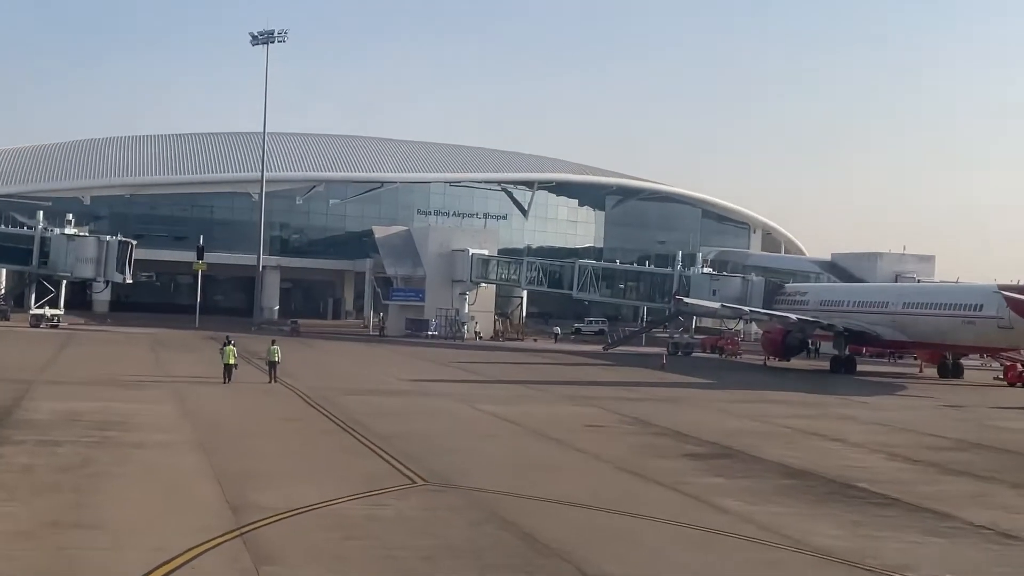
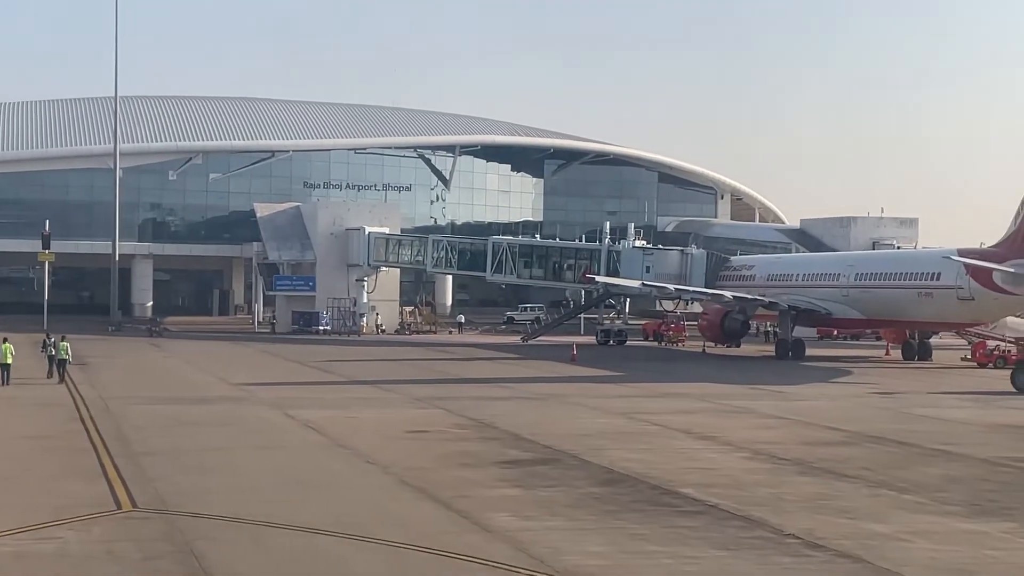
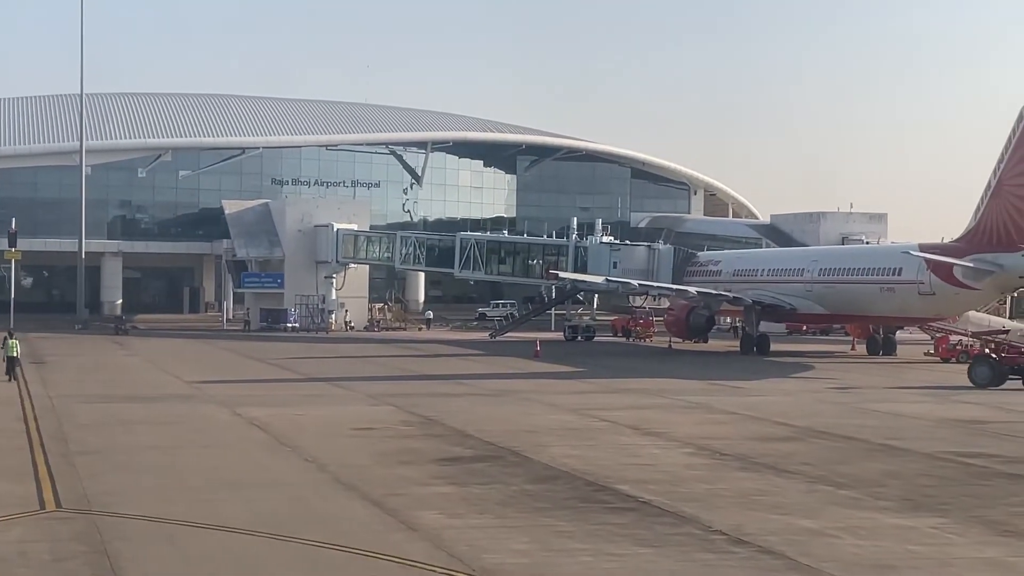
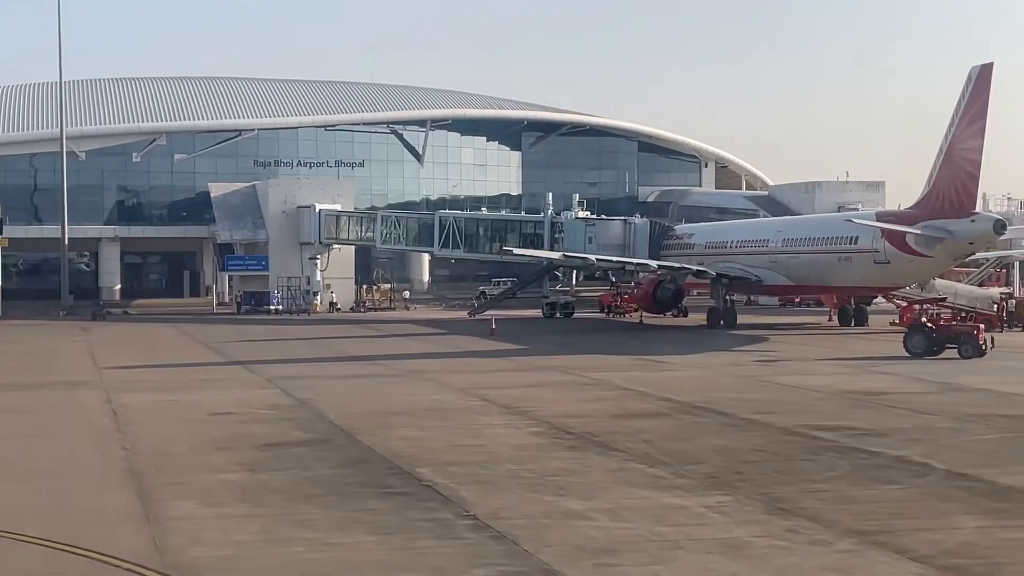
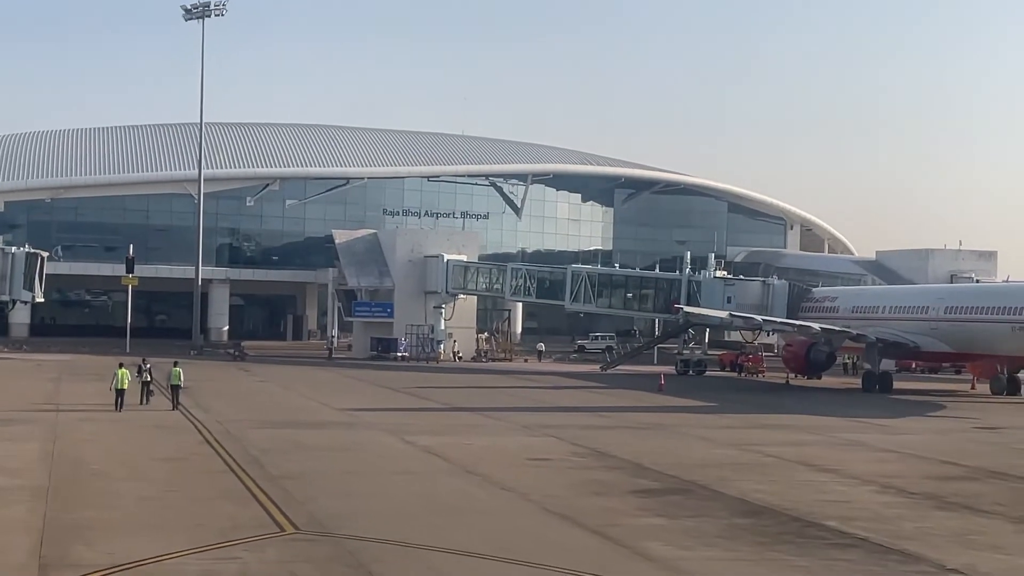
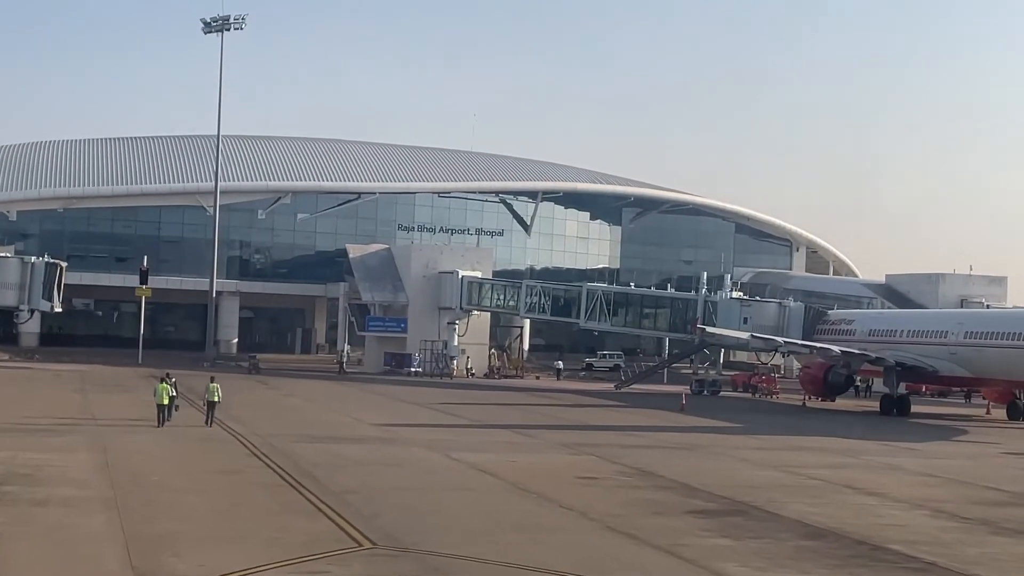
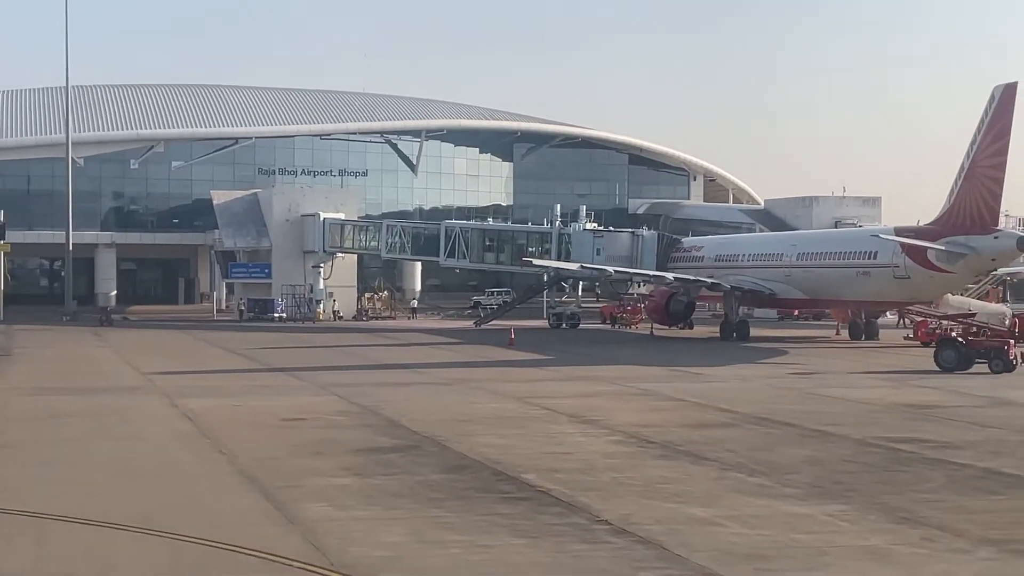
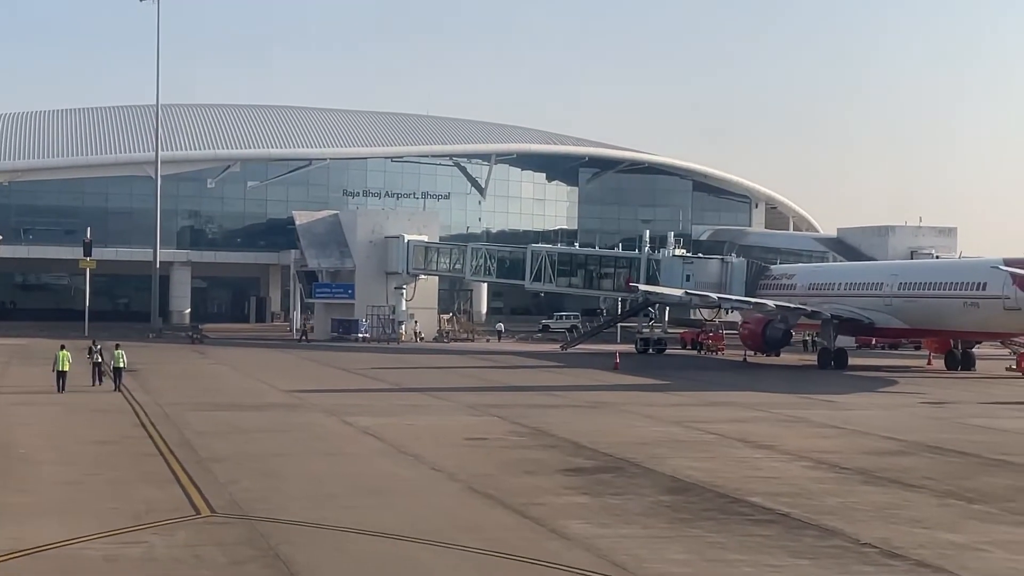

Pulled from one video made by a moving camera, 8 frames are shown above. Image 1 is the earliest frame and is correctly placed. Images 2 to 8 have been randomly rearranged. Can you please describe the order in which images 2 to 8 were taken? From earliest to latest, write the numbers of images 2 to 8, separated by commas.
6, 5, 8, 2, 3, 7, 4
